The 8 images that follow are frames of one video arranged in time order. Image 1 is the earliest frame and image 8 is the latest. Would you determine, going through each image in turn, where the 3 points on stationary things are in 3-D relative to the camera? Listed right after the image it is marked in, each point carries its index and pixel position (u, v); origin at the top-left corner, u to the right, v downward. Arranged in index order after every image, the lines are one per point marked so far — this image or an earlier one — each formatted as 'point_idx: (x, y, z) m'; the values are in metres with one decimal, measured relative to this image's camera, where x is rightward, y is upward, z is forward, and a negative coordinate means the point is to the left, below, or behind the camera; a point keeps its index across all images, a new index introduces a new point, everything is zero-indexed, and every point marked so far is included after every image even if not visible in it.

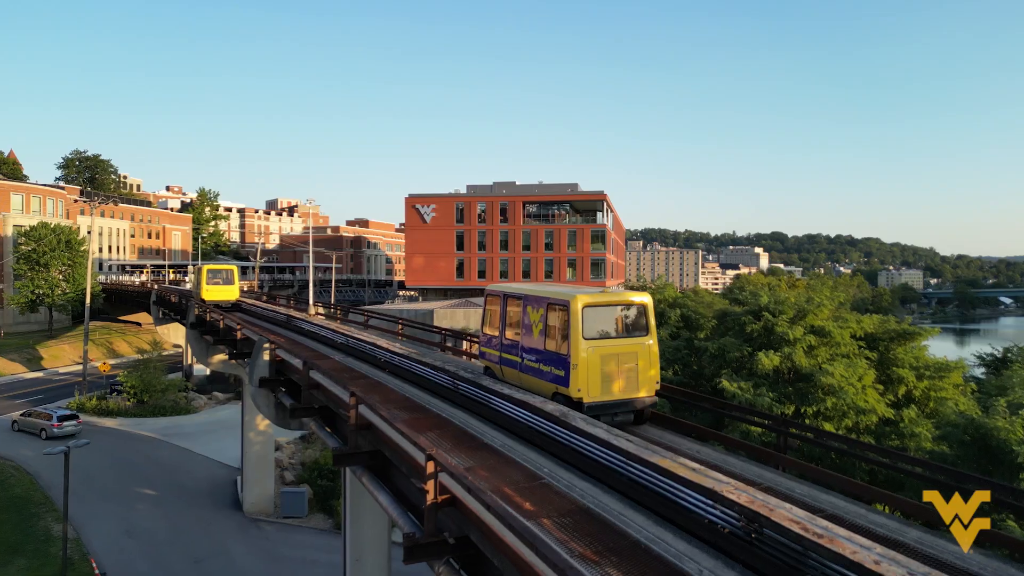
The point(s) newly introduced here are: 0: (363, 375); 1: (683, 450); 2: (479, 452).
0: (-2.5, -1.5, +10.5) m
1: (+2.0, -1.9, +7.5) m
2: (-0.4, -1.7, +6.5) m
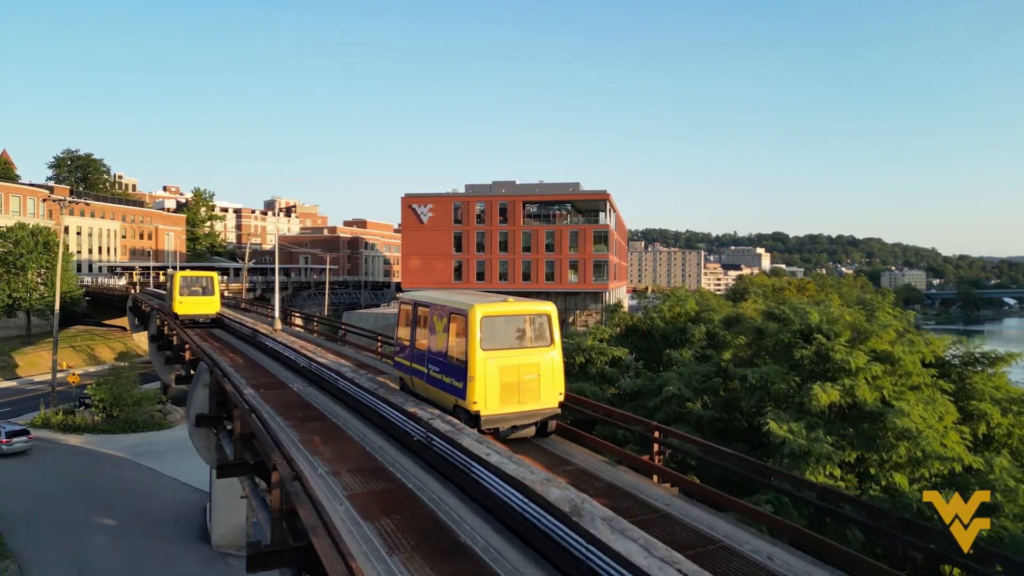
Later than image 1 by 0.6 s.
0: (-2.6, -1.7, +8.4) m
1: (+1.9, -2.2, +5.4) m
2: (-0.4, -1.9, +4.5) m
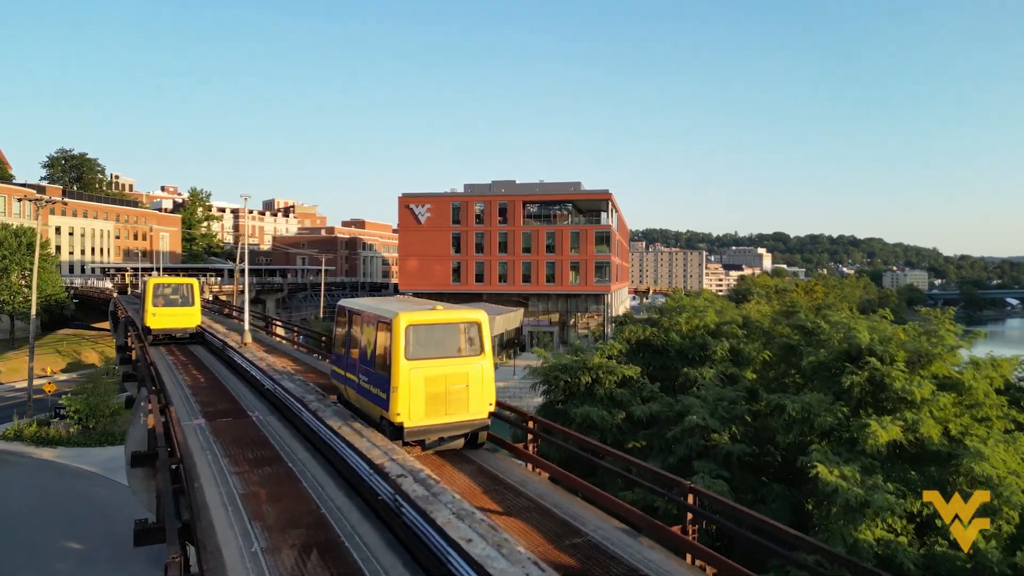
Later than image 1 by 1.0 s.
0: (-2.6, -1.9, +7.0) m
1: (+1.9, -2.3, +4.0) m
2: (-0.5, -2.1, +3.0) m
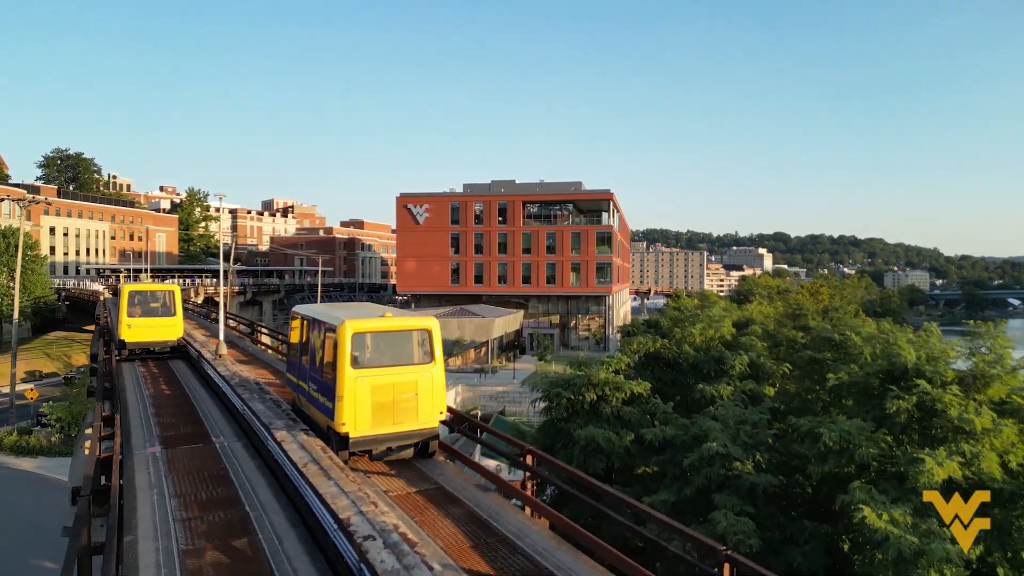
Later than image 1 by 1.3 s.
0: (-2.7, -2.0, +6.0) m
1: (+1.8, -2.5, +3.0) m
2: (-0.5, -2.2, +2.1) m
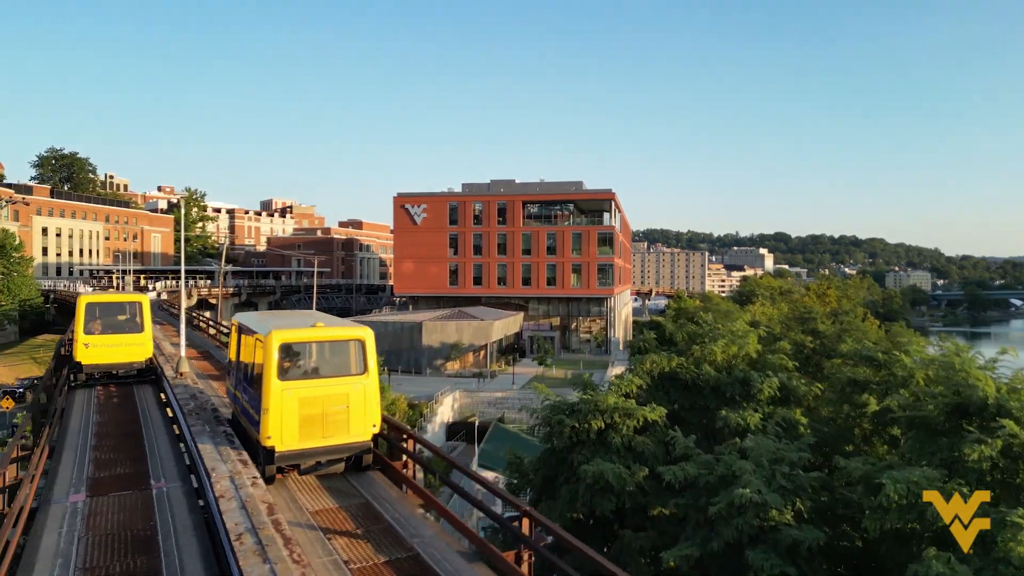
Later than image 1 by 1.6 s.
0: (-2.7, -2.2, +4.8) m
1: (+1.8, -2.6, +1.8) m
2: (-0.6, -2.4, +0.9) m
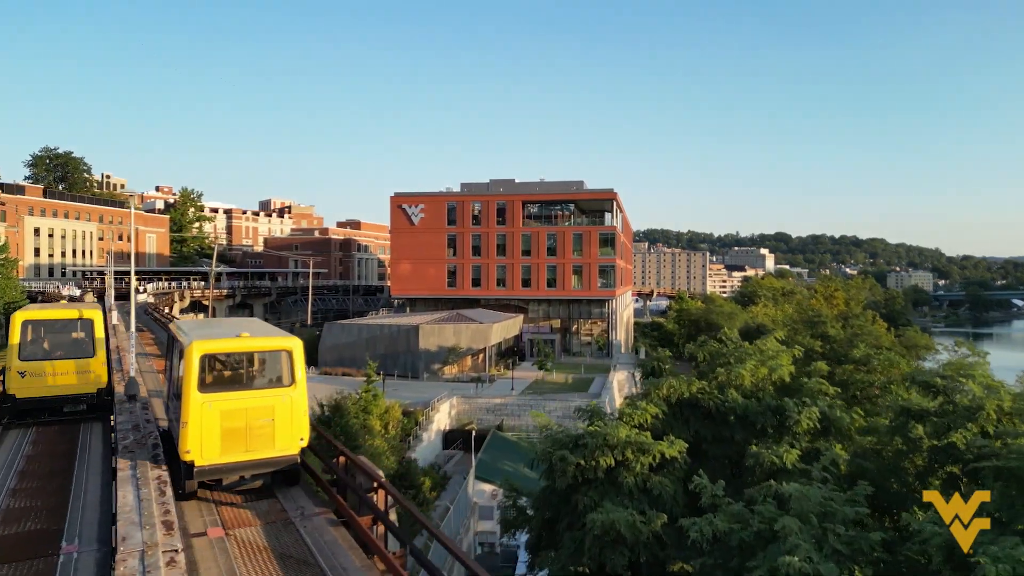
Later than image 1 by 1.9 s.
0: (-2.8, -2.3, +3.6) m
1: (+1.7, -2.8, +0.6) m
2: (-0.7, -2.5, -0.4) m
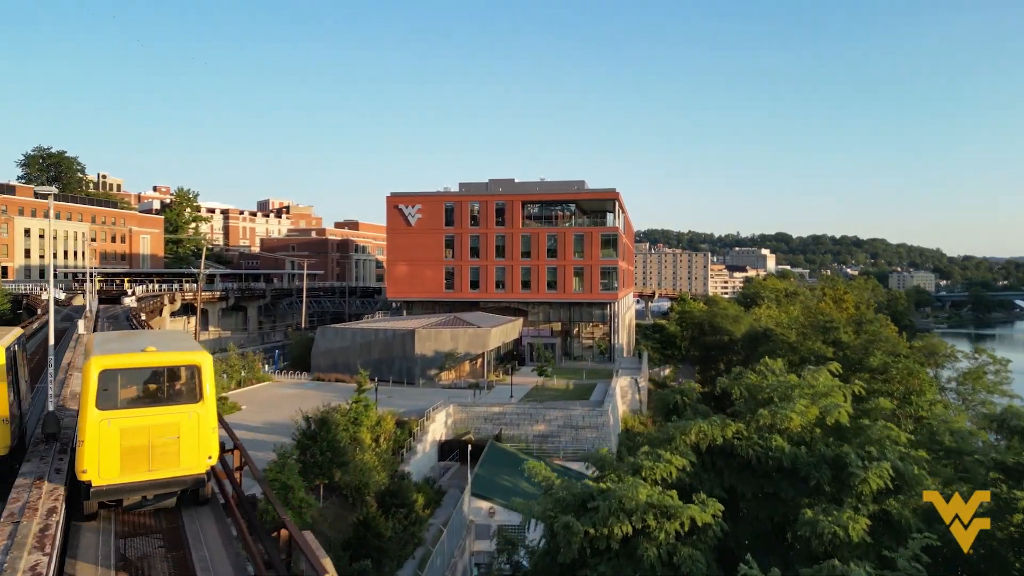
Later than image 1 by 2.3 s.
0: (-2.9, -2.5, +2.1) m
1: (+1.6, -3.0, -0.8) m
2: (-0.8, -2.7, -1.8) m
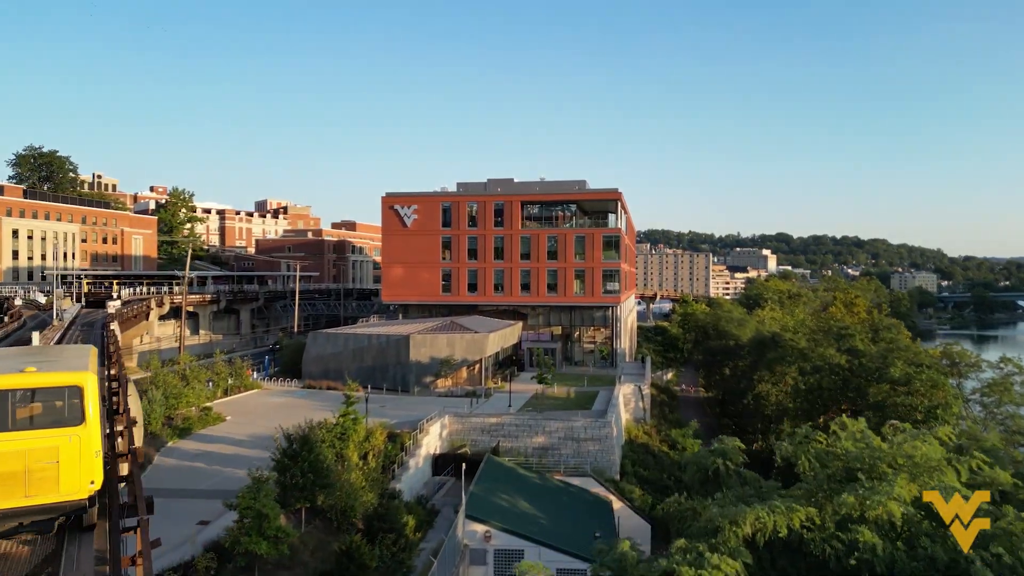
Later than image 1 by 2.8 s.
0: (-3.0, -2.7, +0.5) m
1: (+1.5, -3.2, -2.5) m
2: (-0.9, -2.9, -3.5) m
